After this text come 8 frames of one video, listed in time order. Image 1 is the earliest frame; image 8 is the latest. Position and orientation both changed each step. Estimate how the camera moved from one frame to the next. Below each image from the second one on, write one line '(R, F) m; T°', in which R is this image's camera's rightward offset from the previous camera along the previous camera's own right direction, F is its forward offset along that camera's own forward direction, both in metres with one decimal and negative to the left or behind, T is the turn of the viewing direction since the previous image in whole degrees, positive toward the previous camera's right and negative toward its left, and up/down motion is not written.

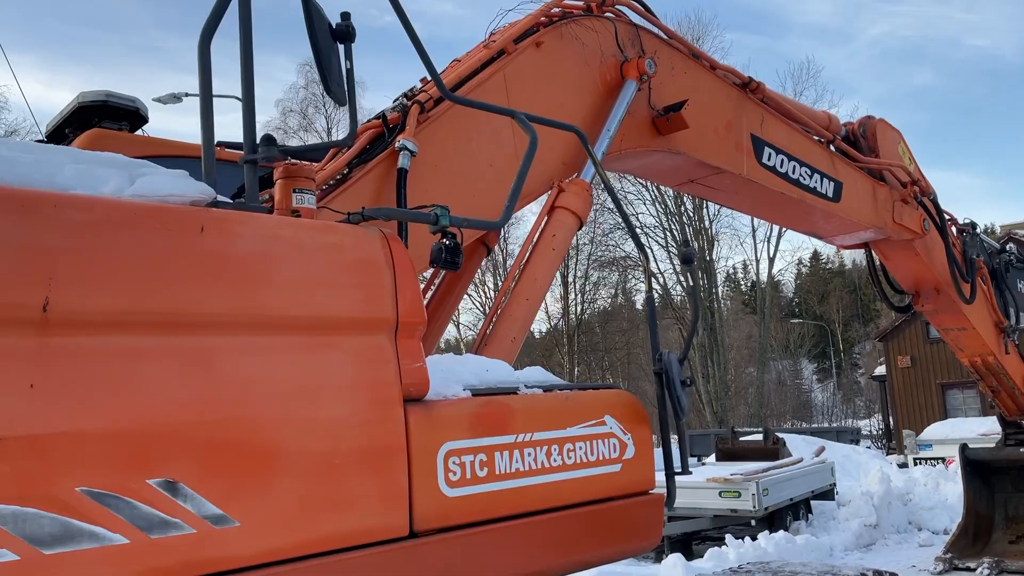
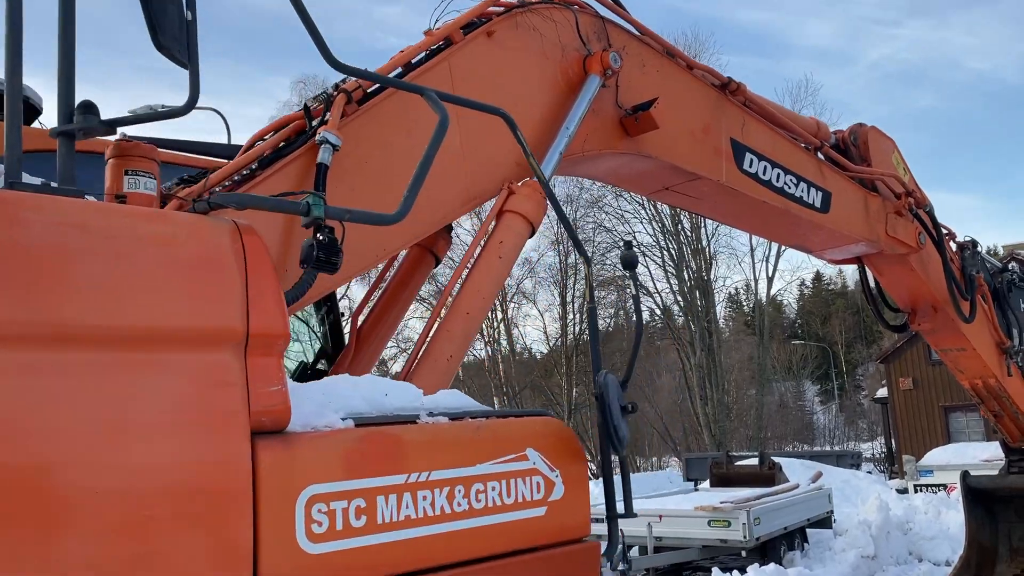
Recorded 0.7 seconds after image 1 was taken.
(+0.2, +0.3) m; 0°
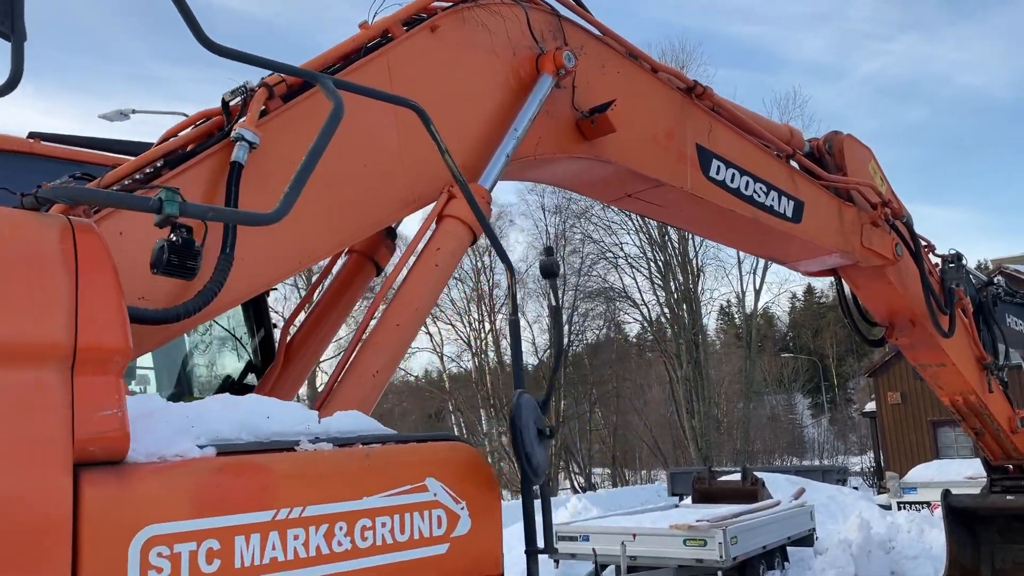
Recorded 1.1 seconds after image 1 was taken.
(+0.2, +0.2) m; +1°
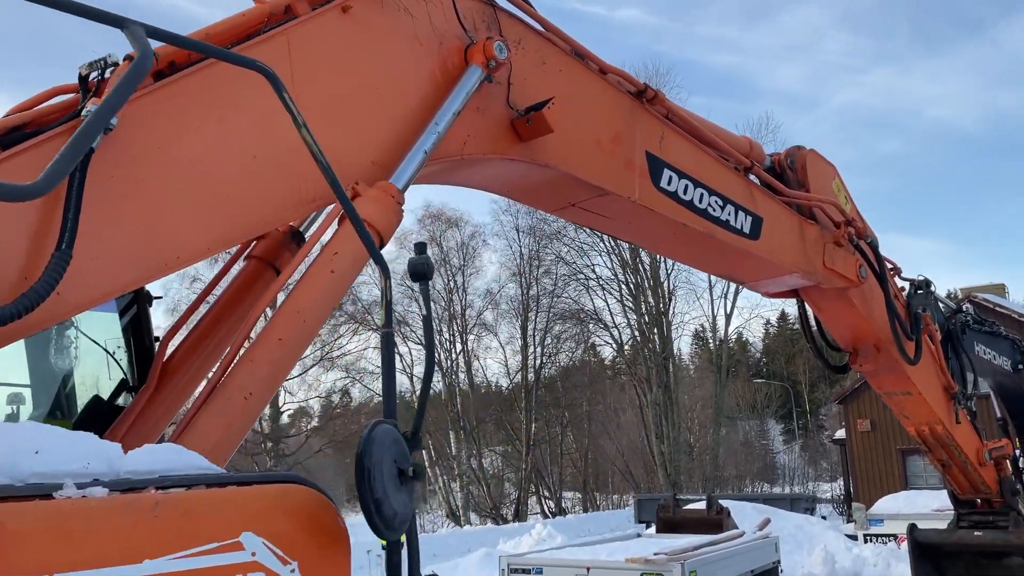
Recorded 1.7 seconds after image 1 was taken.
(+0.2, +0.3) m; +2°
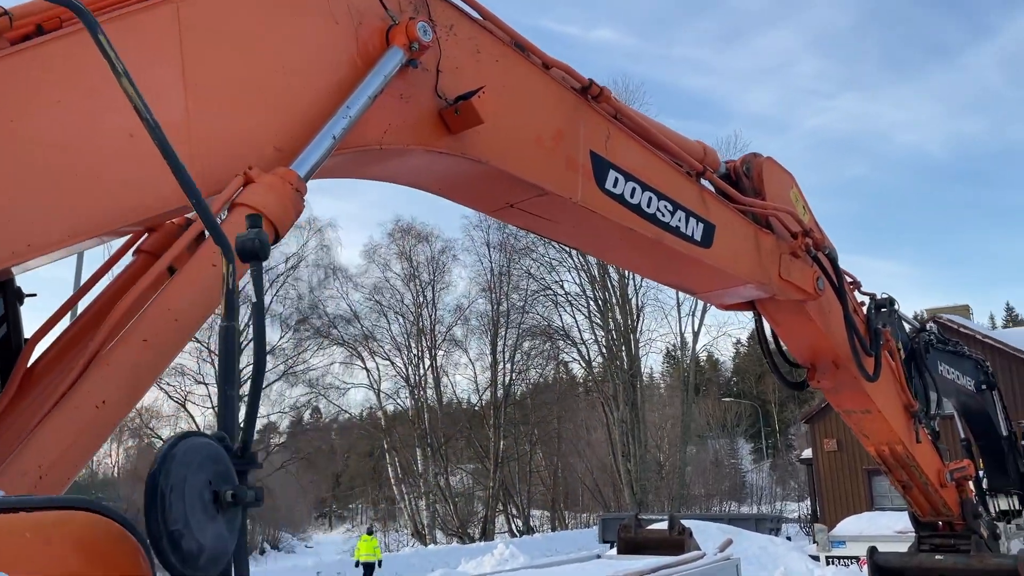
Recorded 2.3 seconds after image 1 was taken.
(+0.2, +0.2) m; +2°
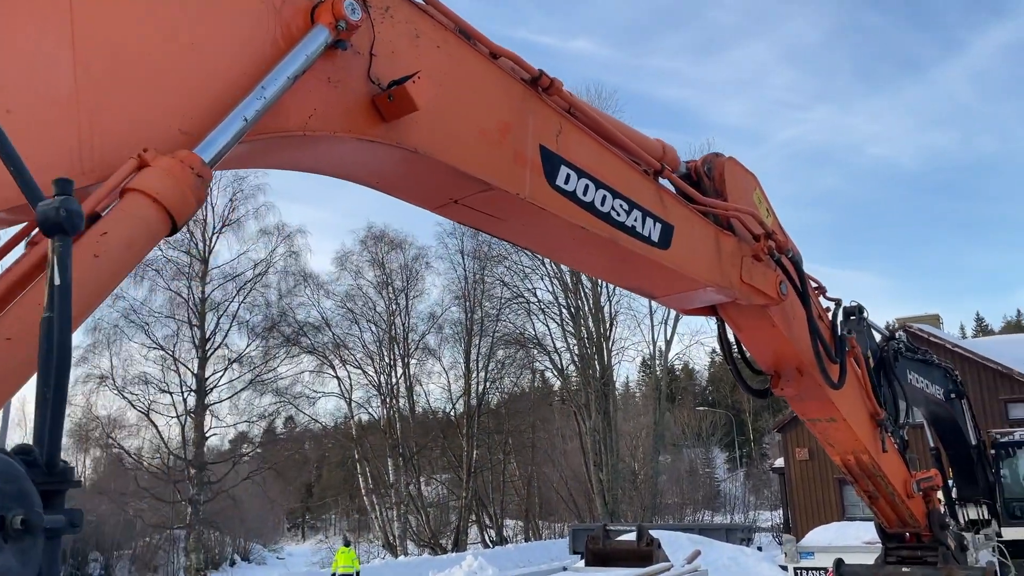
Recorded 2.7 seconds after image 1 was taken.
(+0.1, +0.2) m; +2°
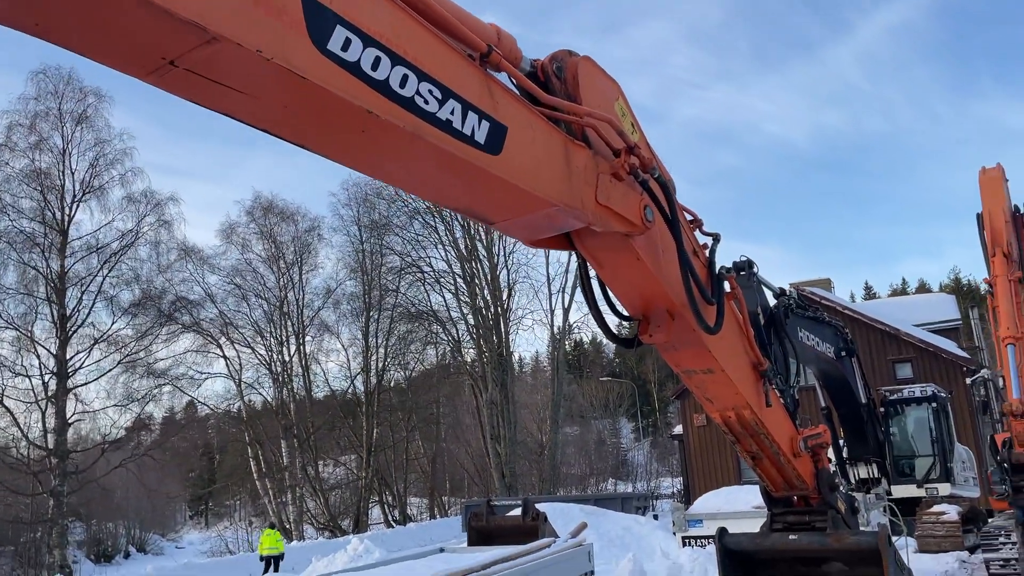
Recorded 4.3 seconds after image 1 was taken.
(+0.5, +0.8) m; +6°
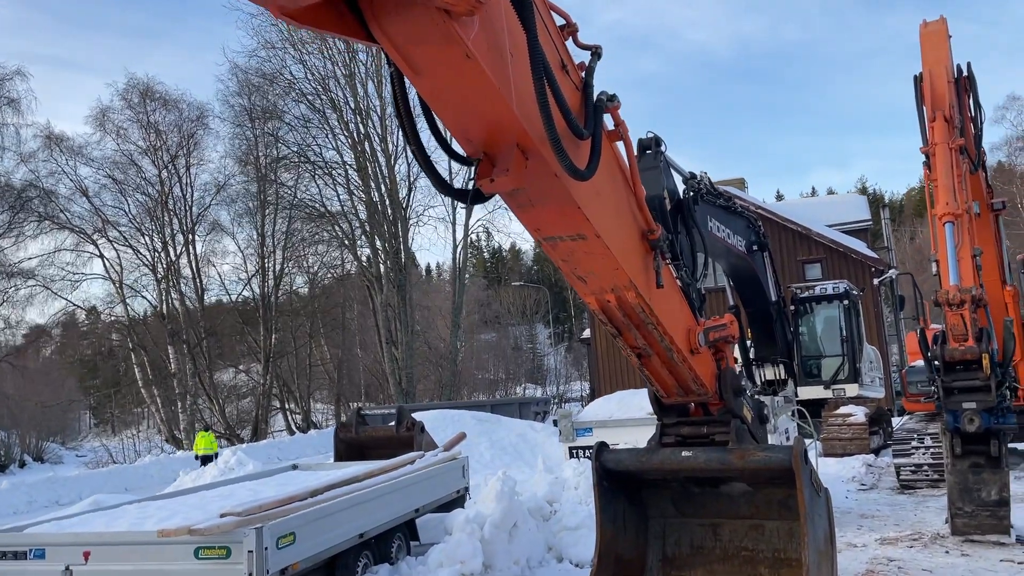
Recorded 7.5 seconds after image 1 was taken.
(+0.5, +1.3) m; +6°
